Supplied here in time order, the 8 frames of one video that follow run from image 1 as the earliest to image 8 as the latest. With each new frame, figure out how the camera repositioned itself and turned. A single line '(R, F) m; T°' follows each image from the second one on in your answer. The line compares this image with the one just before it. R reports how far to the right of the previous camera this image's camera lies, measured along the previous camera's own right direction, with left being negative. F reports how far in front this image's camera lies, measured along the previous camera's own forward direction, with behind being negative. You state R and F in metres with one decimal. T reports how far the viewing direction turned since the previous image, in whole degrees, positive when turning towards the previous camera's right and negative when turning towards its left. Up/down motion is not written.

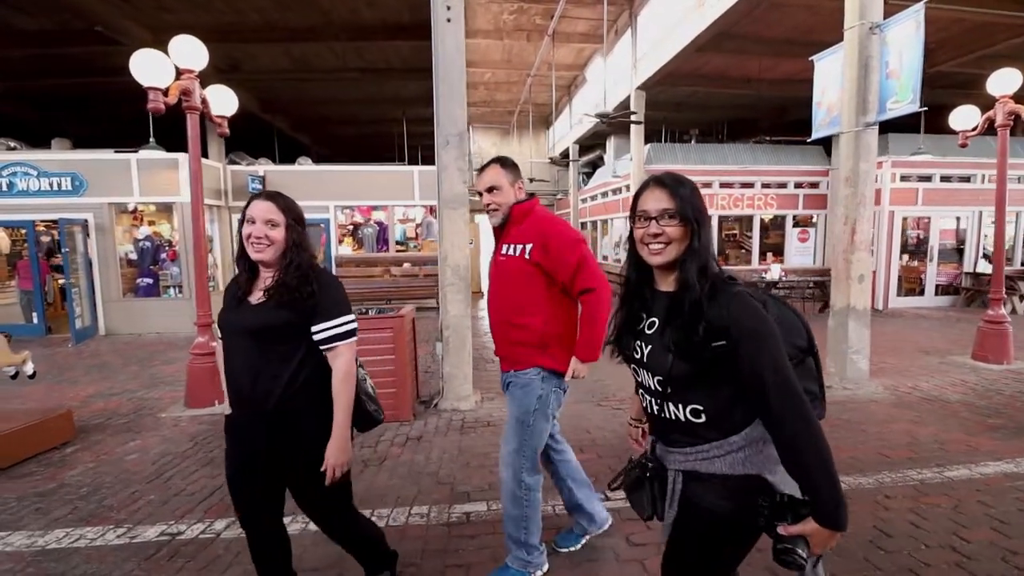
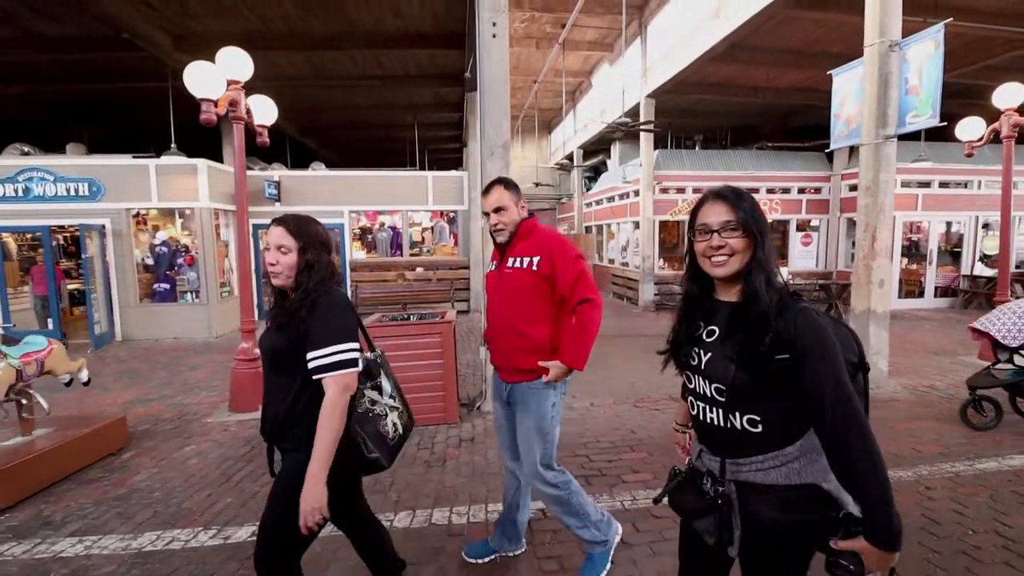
(-0.6, -0.2) m; +1°
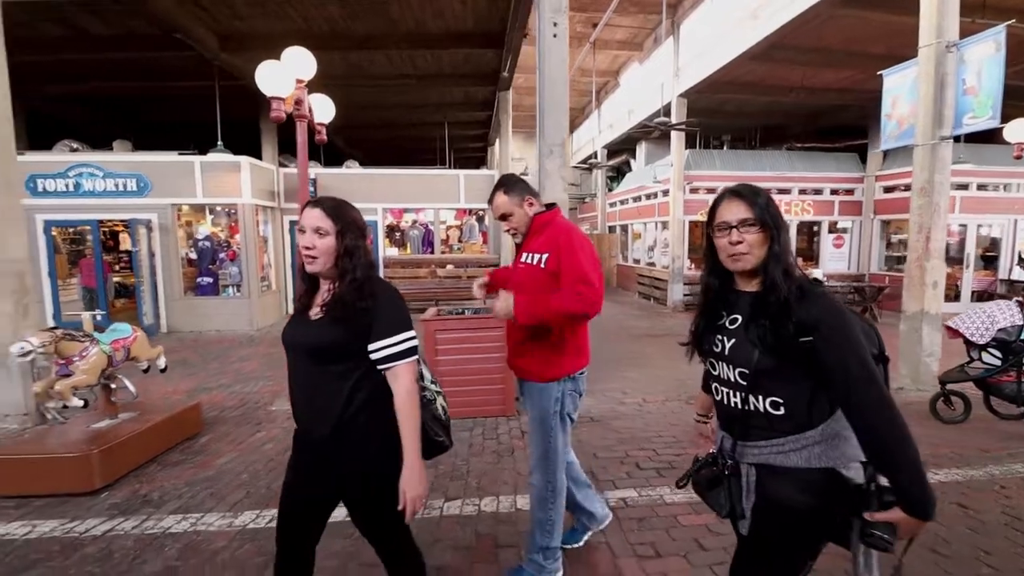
(-0.5, -0.1) m; -1°
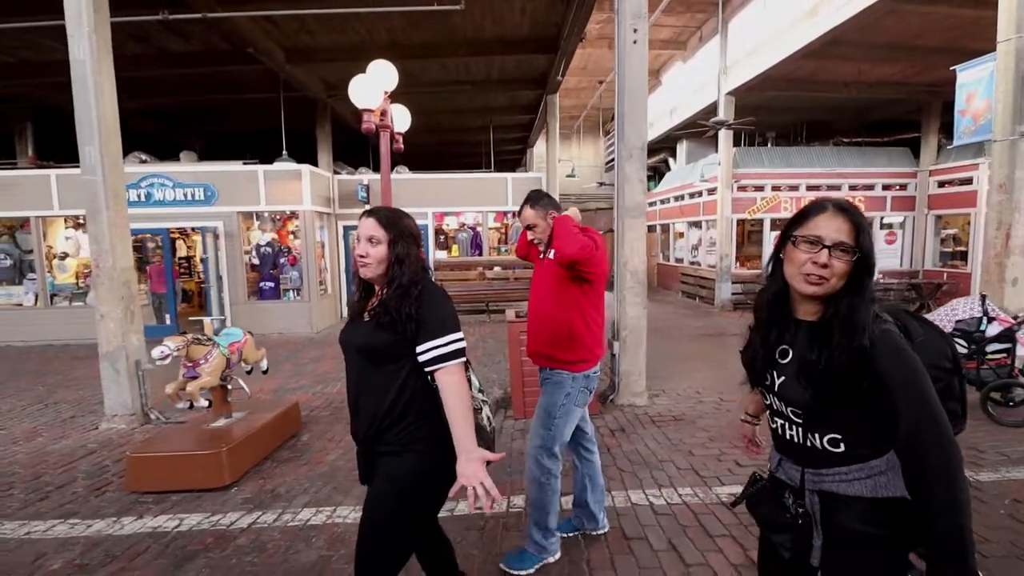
(-0.7, -0.1) m; -2°
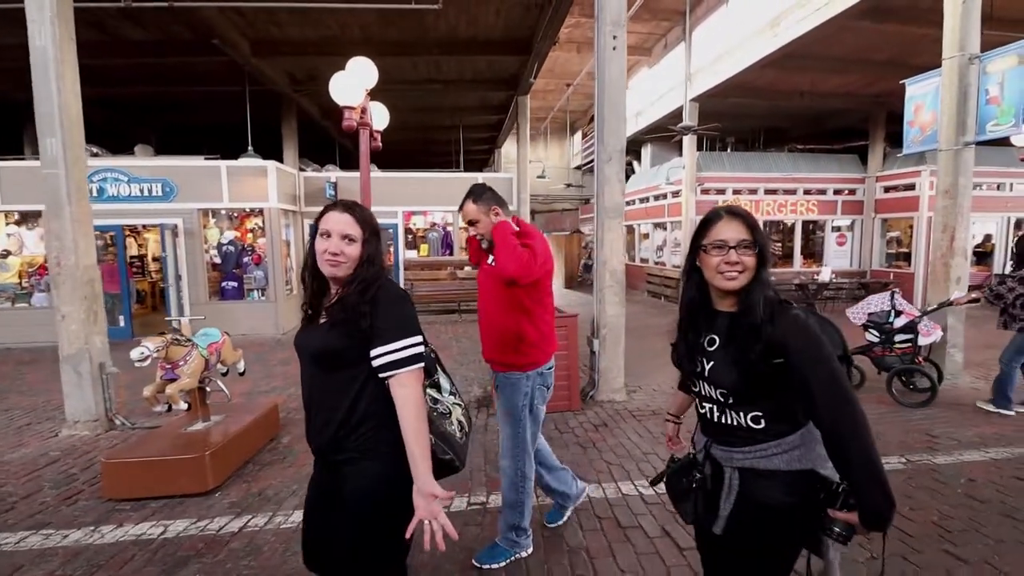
(-0.2, -0.1) m; +4°
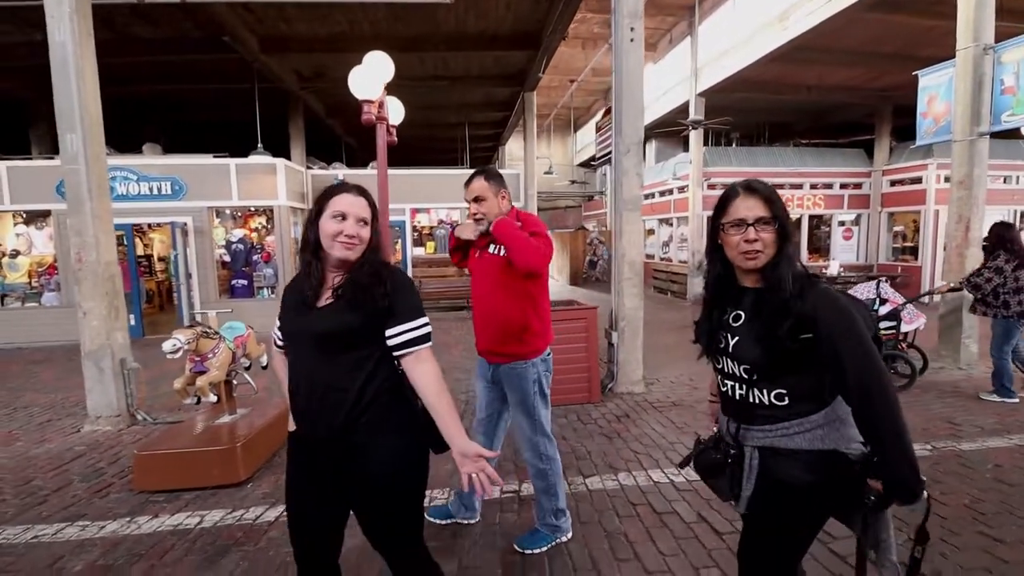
(-0.2, 0.0) m; 0°
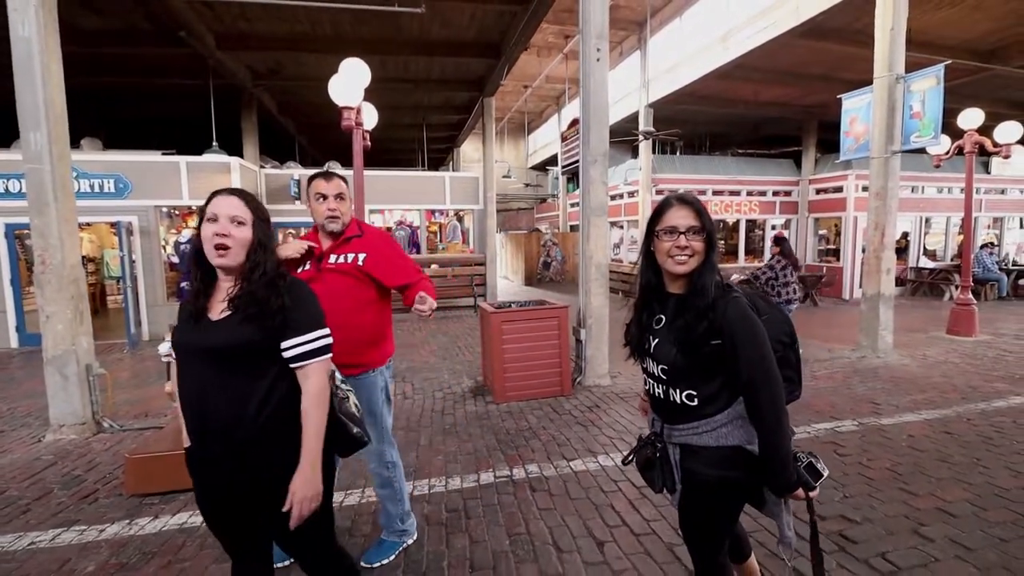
(-0.4, -0.3) m; +6°
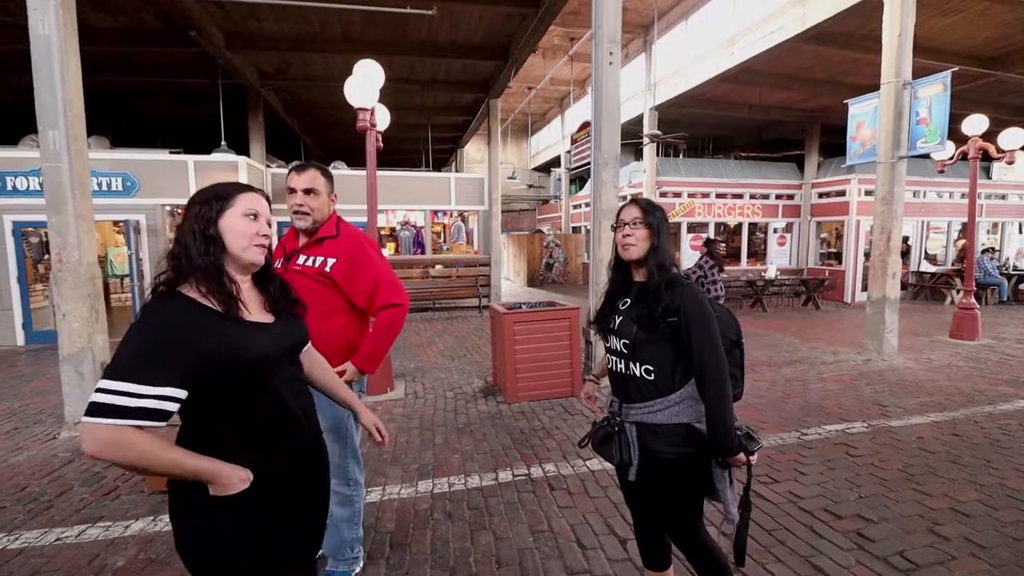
(-0.2, 0.0) m; 0°
